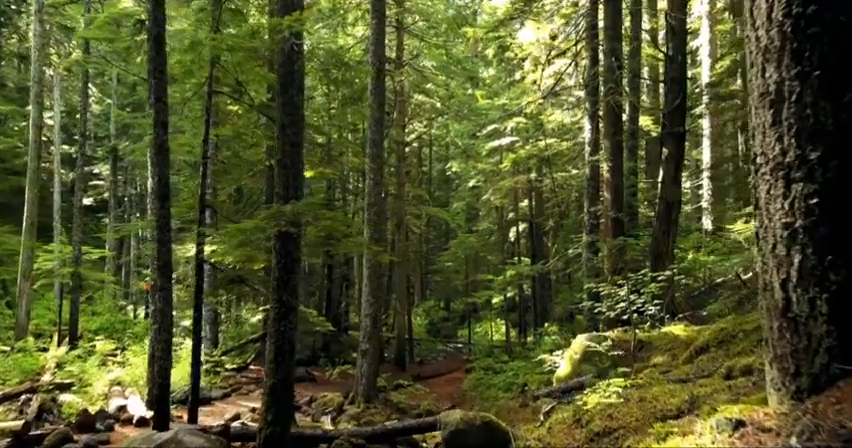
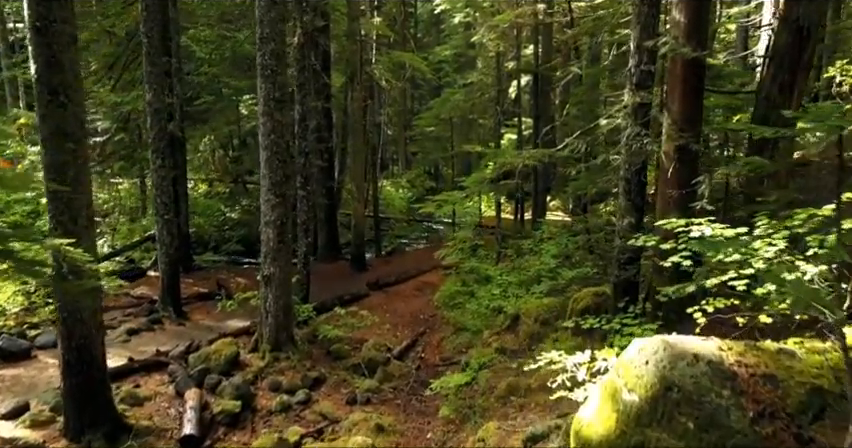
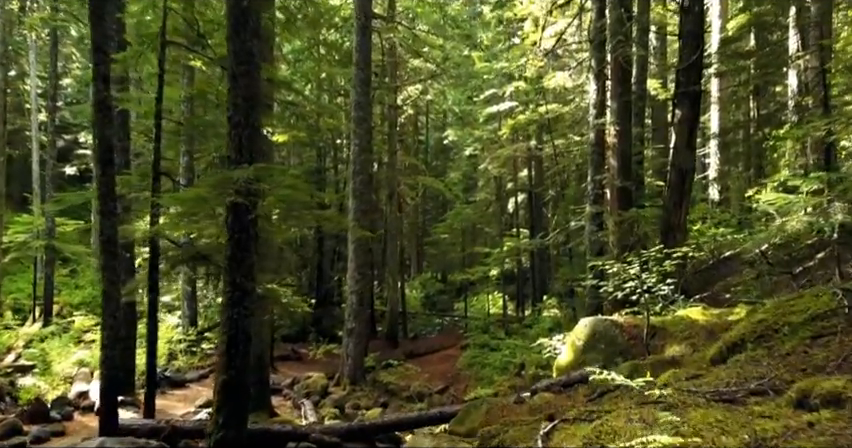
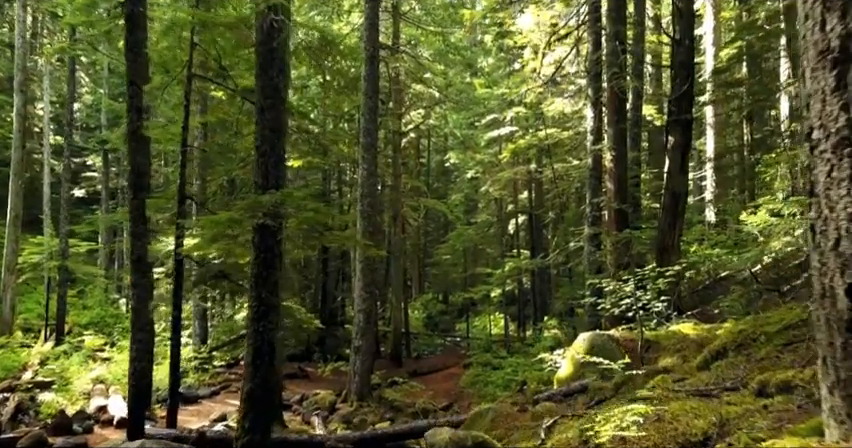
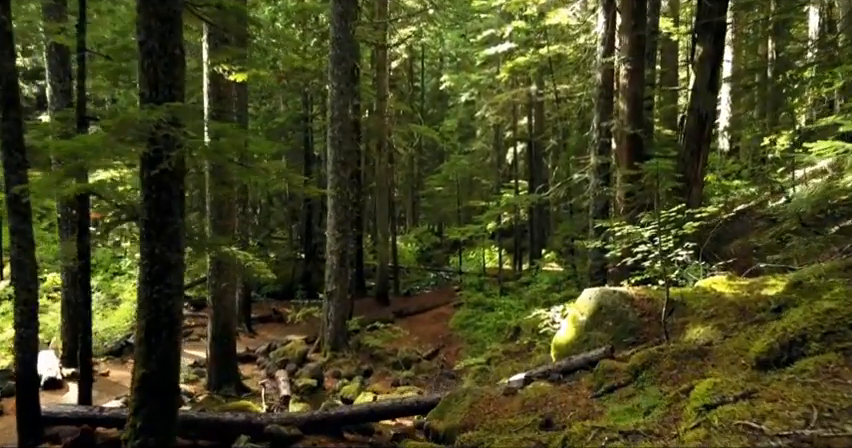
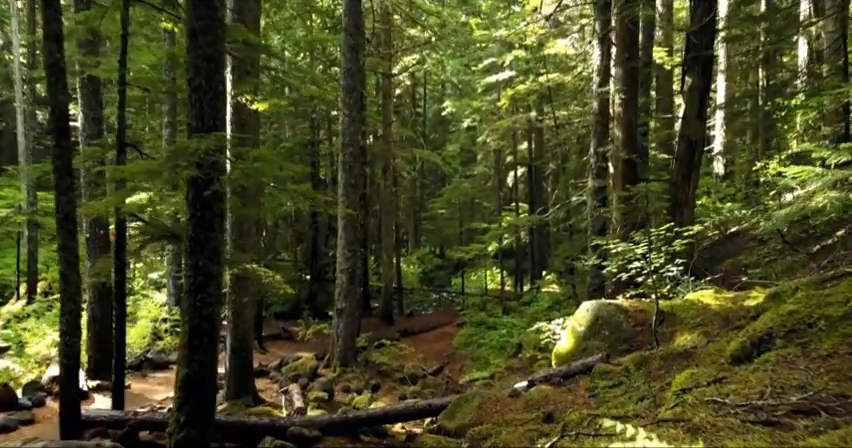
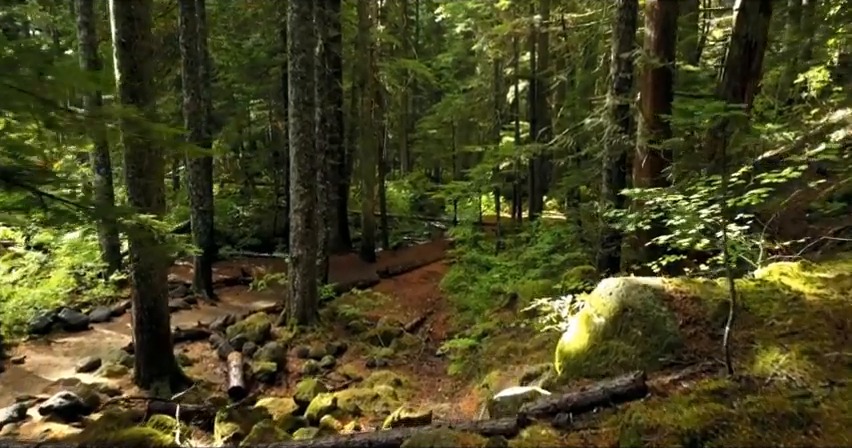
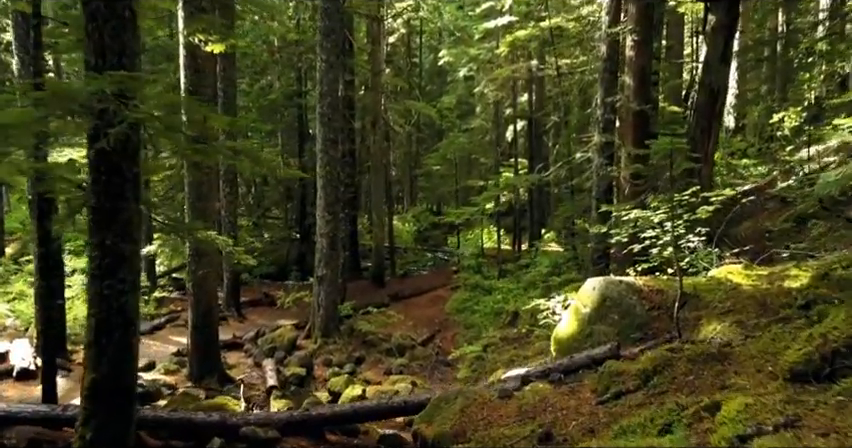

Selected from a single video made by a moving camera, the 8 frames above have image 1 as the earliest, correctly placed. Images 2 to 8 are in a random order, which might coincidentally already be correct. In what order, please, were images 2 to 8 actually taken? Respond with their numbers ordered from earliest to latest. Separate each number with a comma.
4, 3, 6, 5, 8, 7, 2
